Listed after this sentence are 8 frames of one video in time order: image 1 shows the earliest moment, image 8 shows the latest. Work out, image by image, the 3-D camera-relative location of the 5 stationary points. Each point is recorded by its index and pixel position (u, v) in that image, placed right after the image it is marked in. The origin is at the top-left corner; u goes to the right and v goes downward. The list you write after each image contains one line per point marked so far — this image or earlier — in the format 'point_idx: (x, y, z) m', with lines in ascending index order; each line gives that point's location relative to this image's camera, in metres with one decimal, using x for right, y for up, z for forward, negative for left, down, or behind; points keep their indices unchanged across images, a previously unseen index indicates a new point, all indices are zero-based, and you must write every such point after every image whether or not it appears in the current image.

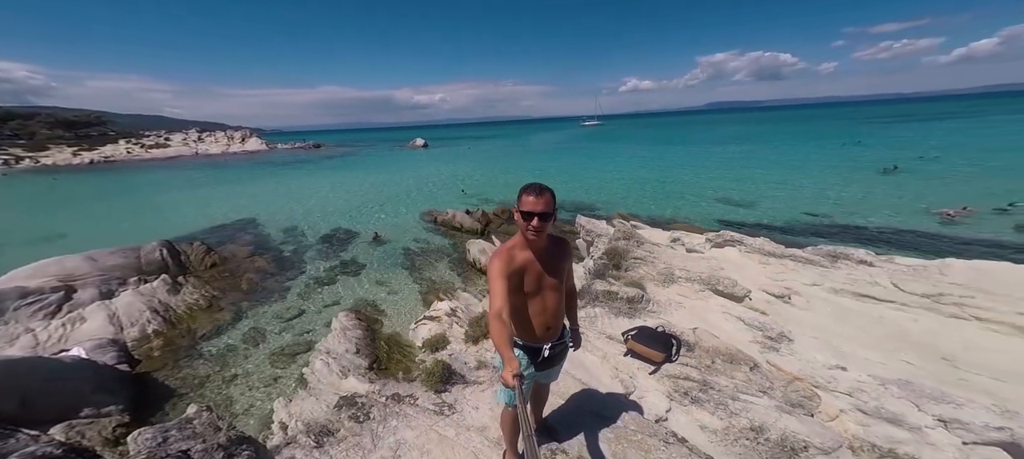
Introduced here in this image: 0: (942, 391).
0: (+4.7, -1.7, +4.3) m
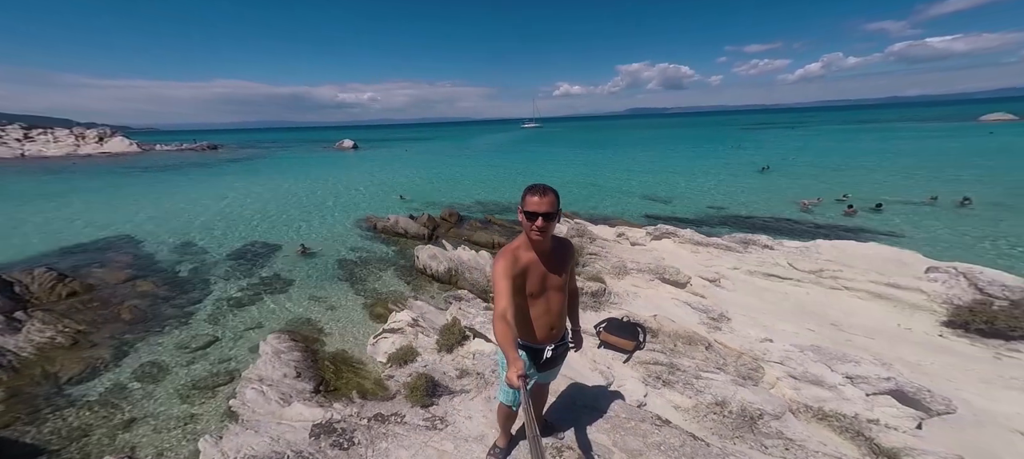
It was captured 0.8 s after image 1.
0: (+4.4, -1.6, +5.2) m
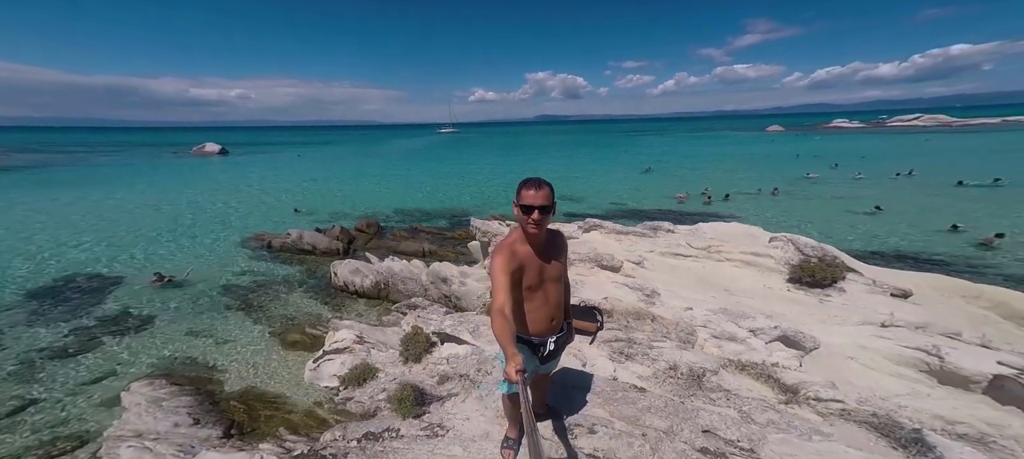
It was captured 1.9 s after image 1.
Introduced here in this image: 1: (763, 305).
0: (+3.7, -1.3, +6.5) m
1: (+4.3, -1.3, +7.0) m
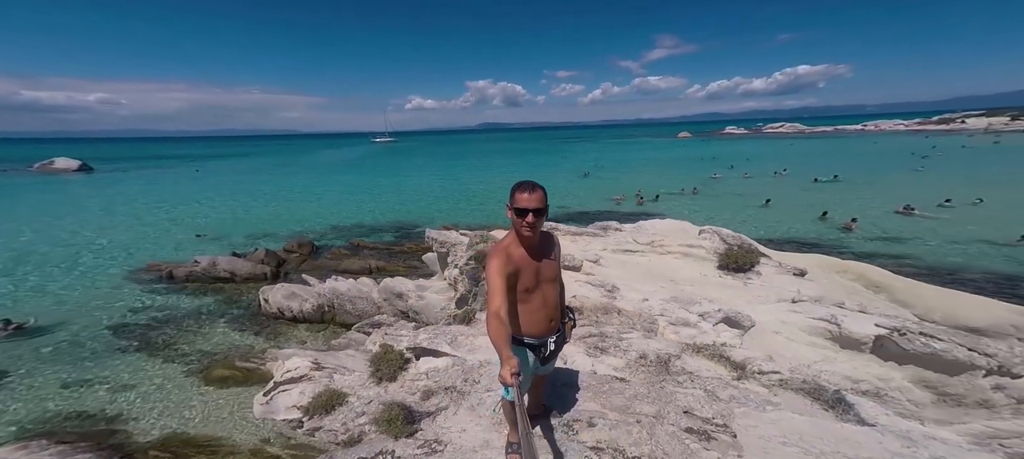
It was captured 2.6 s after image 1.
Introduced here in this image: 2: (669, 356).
0: (+3.1, -1.2, +7.0) m
1: (+3.6, -1.2, +7.7) m
2: (+2.0, -1.6, +5.2) m
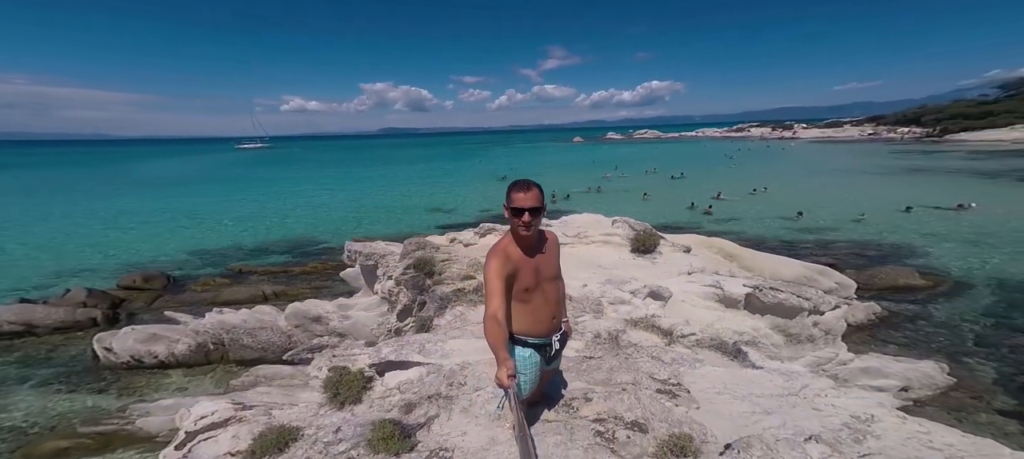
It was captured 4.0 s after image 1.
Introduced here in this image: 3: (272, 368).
0: (+2.0, -1.0, +7.8) m
1: (+2.3, -1.0, +8.5) m
2: (+1.5, -1.5, +5.7) m
3: (-4.9, -2.7, +8.1) m
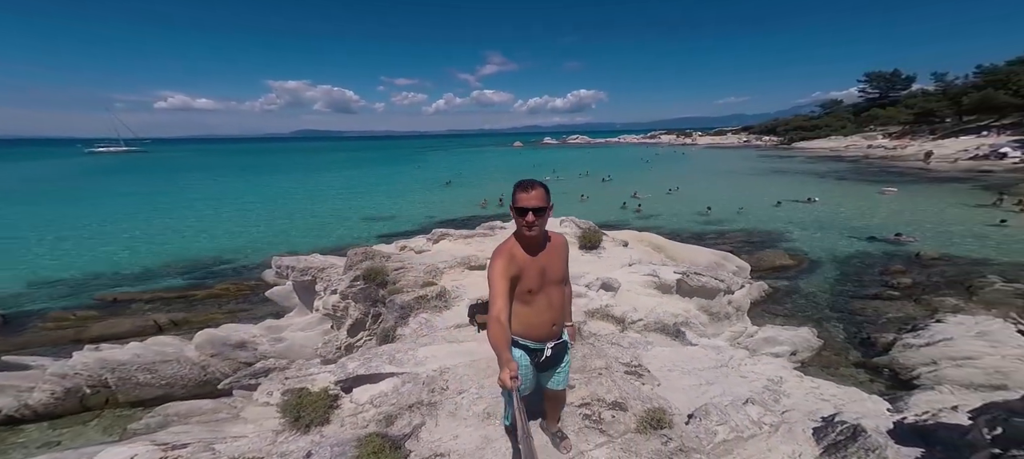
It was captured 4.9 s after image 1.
0: (+1.0, -1.0, +8.2) m
1: (+1.1, -0.9, +8.9) m
2: (+0.9, -1.4, +6.0) m
3: (-5.7, -3.0, +7.1) m
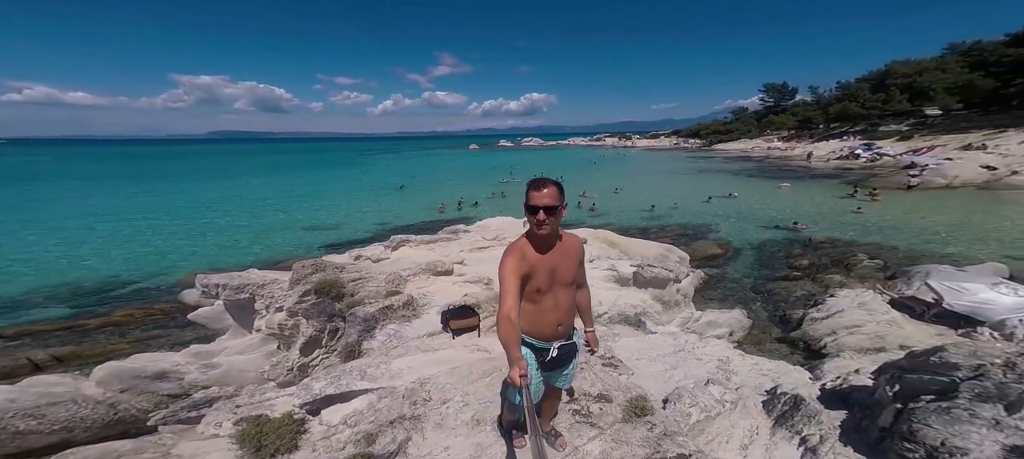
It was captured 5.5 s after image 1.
0: (+0.2, -1.0, +8.2) m
1: (+0.3, -0.9, +9.0) m
2: (+0.5, -1.4, +6.0) m
3: (-6.1, -3.3, +6.2) m
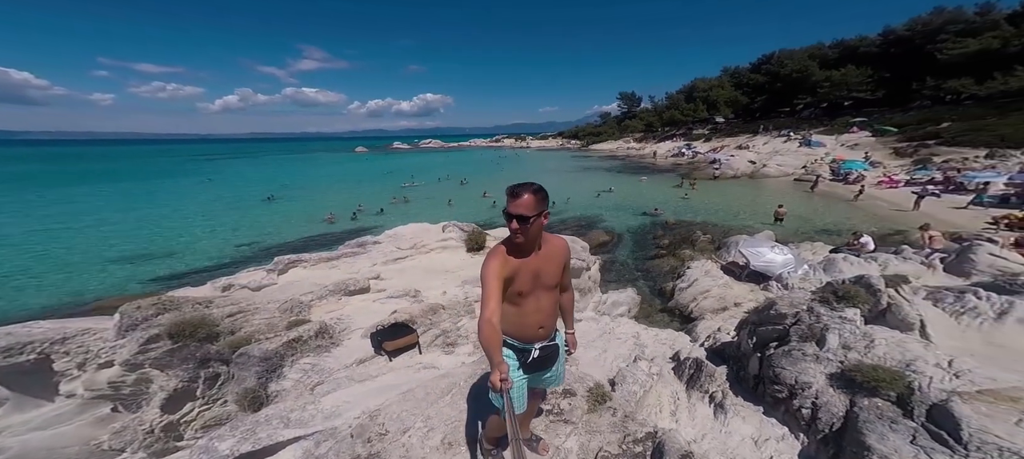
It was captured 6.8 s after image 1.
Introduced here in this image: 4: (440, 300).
0: (-1.3, -1.1, +7.8) m
1: (-1.5, -1.1, +8.6) m
2: (-0.4, -1.4, +5.8) m
3: (-6.6, -3.9, +4.1) m
4: (-1.6, -1.3, +6.3) m
